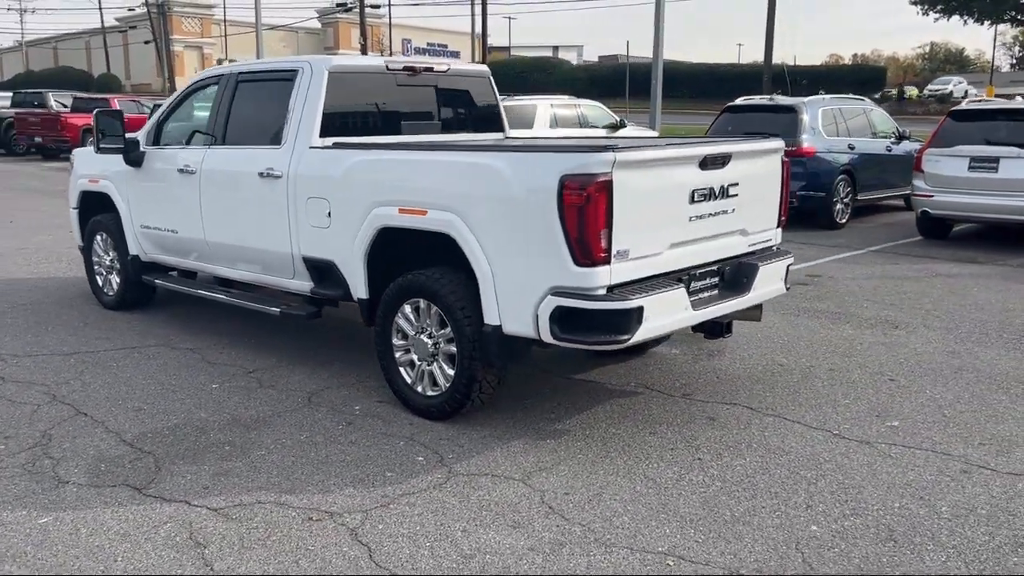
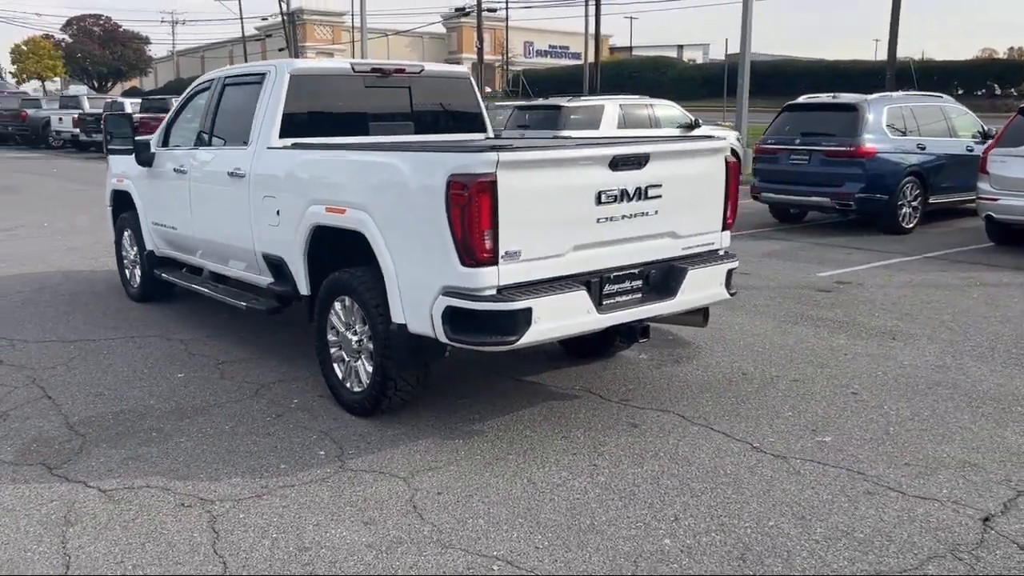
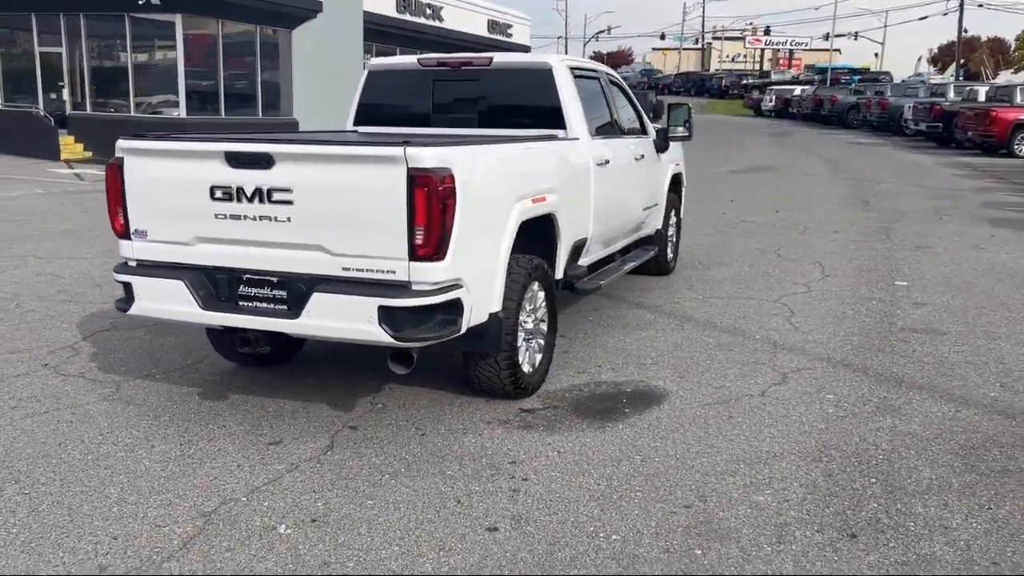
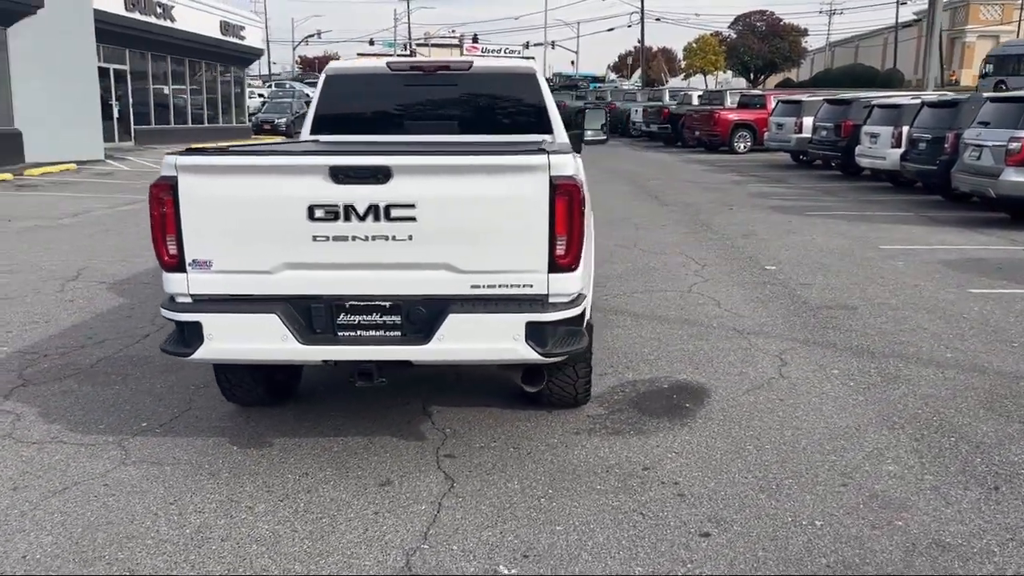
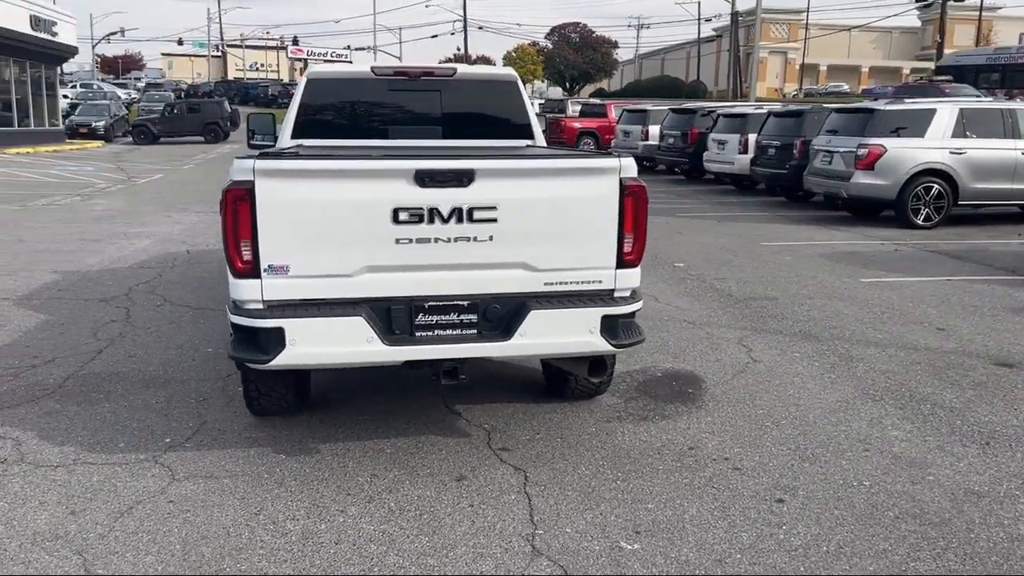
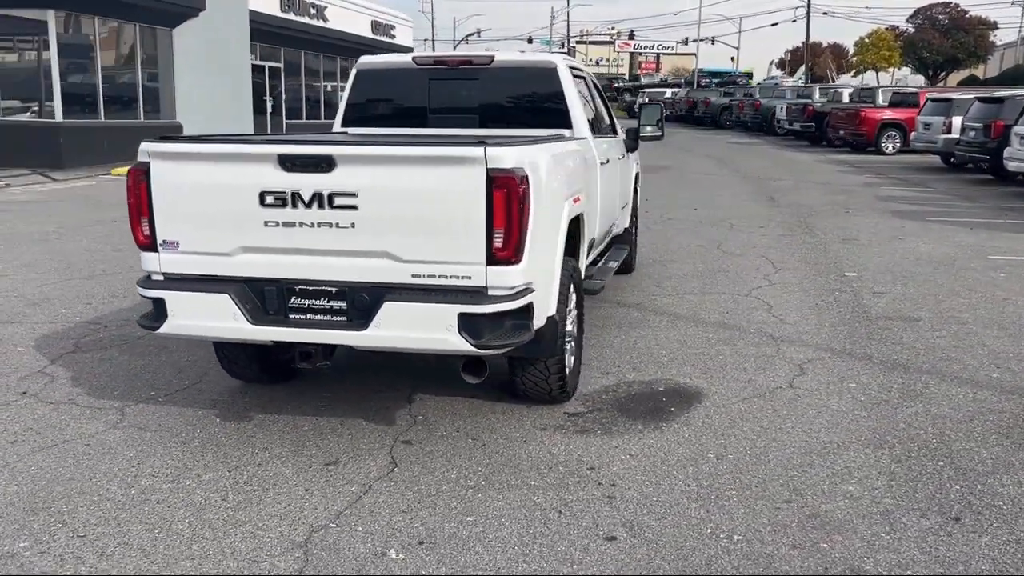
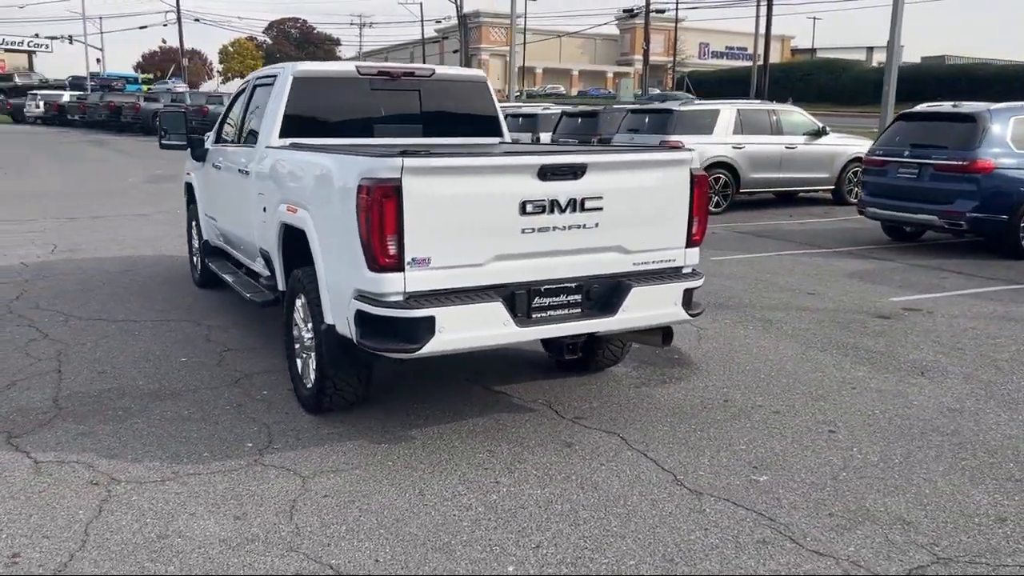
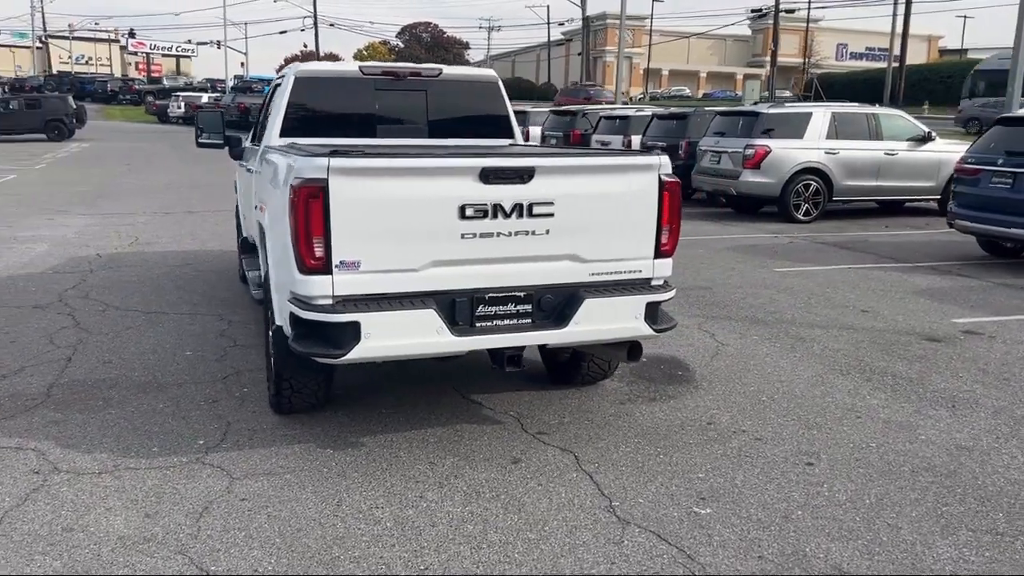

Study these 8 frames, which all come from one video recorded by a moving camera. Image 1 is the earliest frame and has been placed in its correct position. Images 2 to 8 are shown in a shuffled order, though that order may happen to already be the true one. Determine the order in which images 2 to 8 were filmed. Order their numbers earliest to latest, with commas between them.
2, 7, 8, 5, 4, 6, 3
